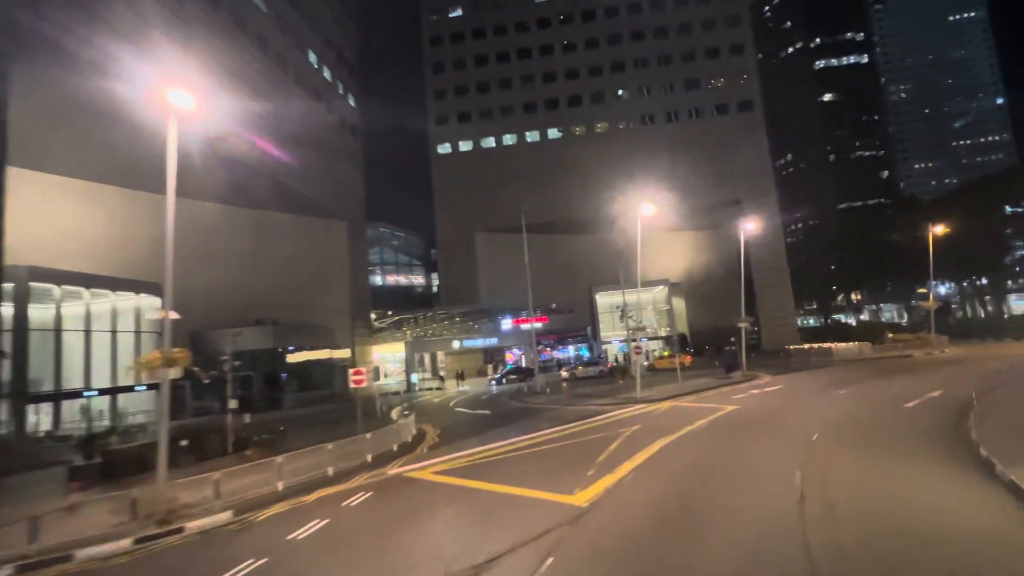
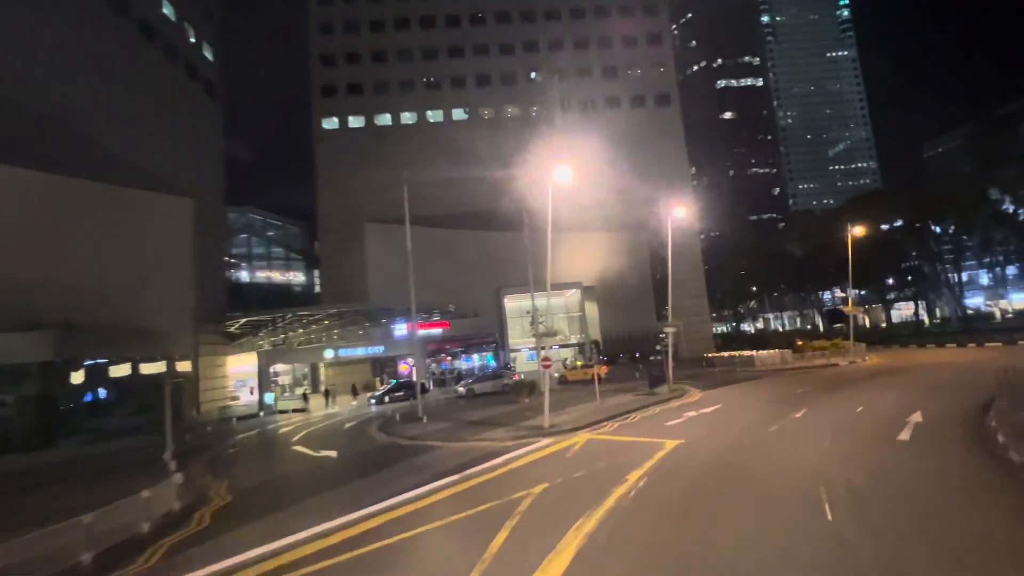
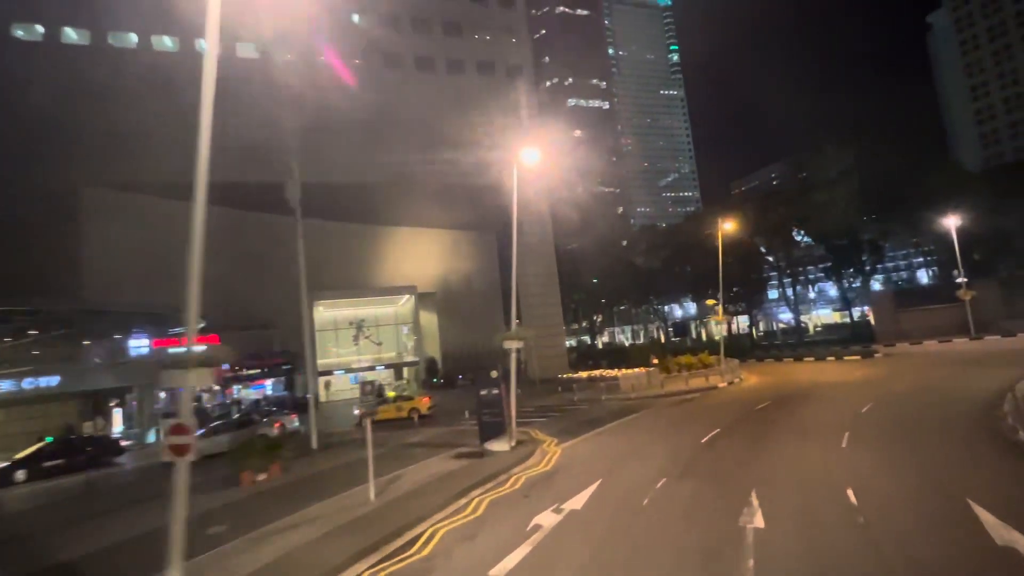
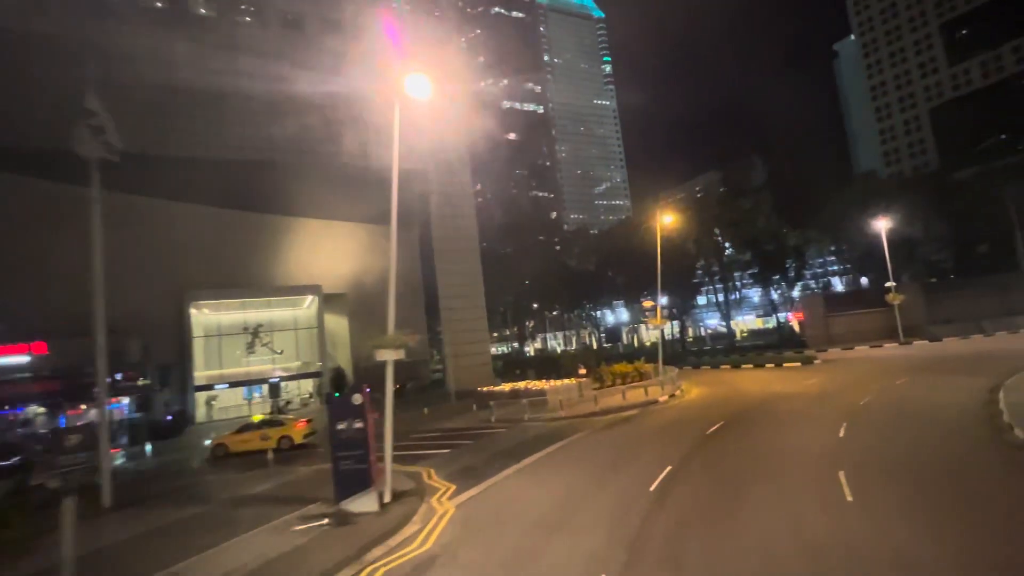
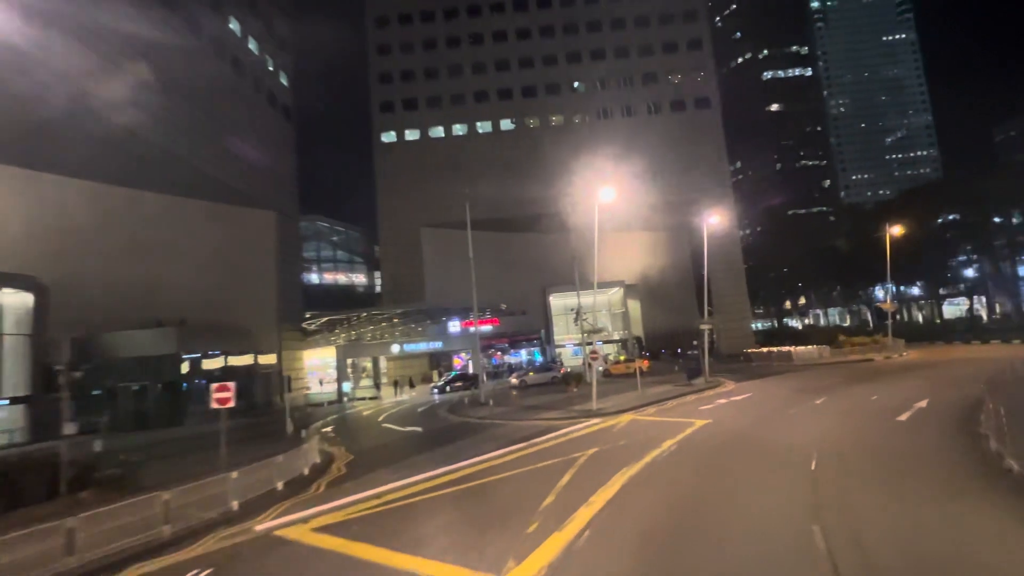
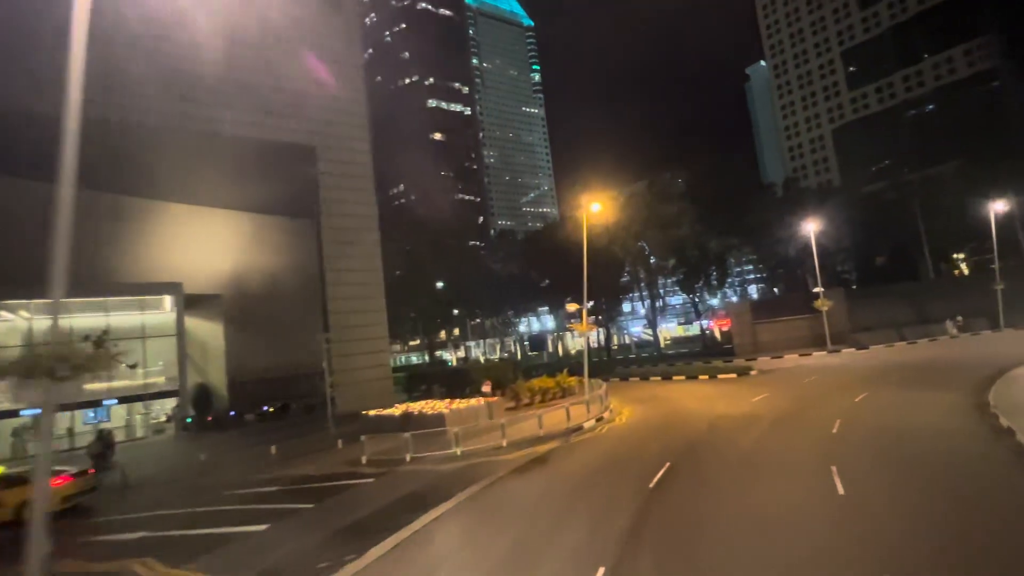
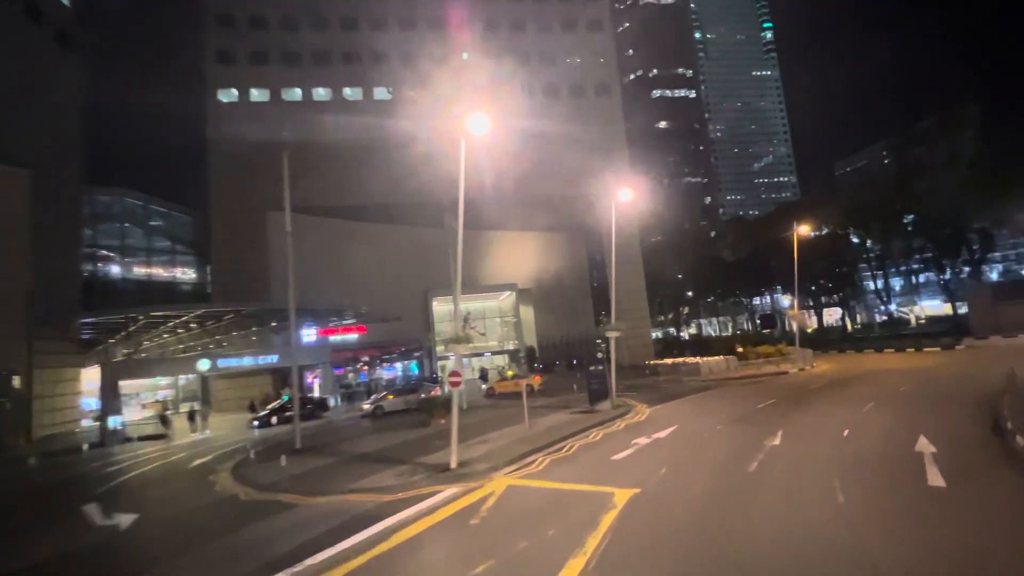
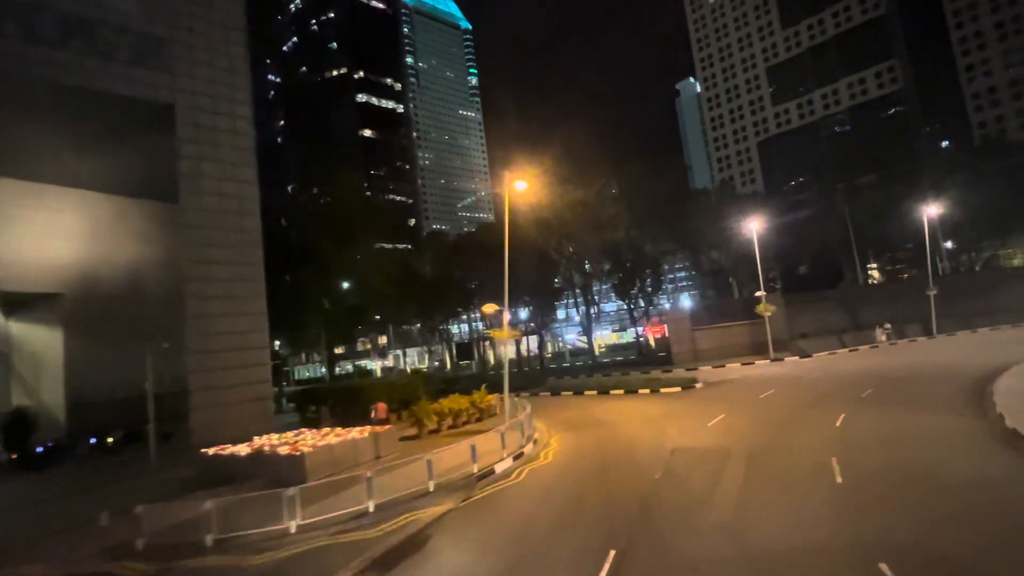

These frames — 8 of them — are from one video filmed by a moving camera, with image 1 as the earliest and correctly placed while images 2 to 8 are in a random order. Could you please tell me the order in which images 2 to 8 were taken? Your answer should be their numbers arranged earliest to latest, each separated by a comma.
5, 2, 7, 3, 4, 6, 8
